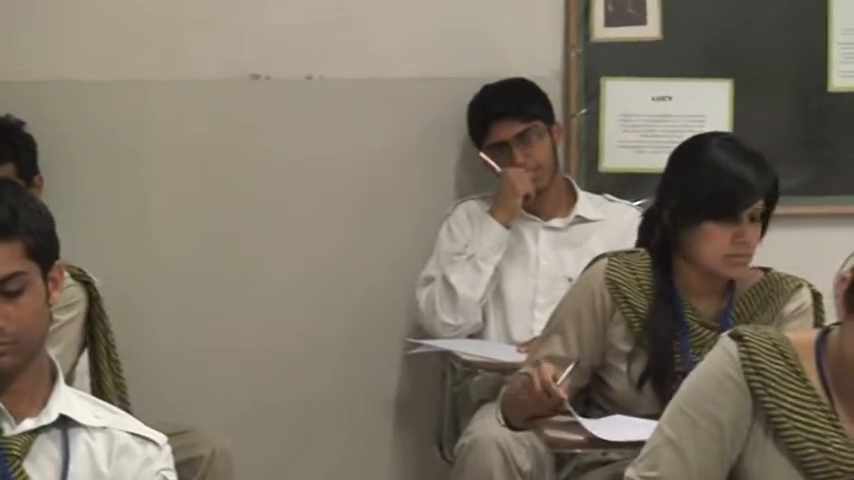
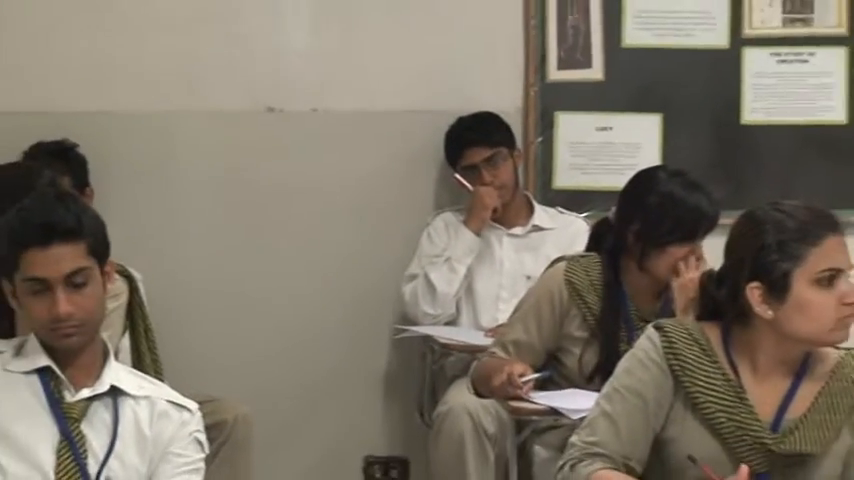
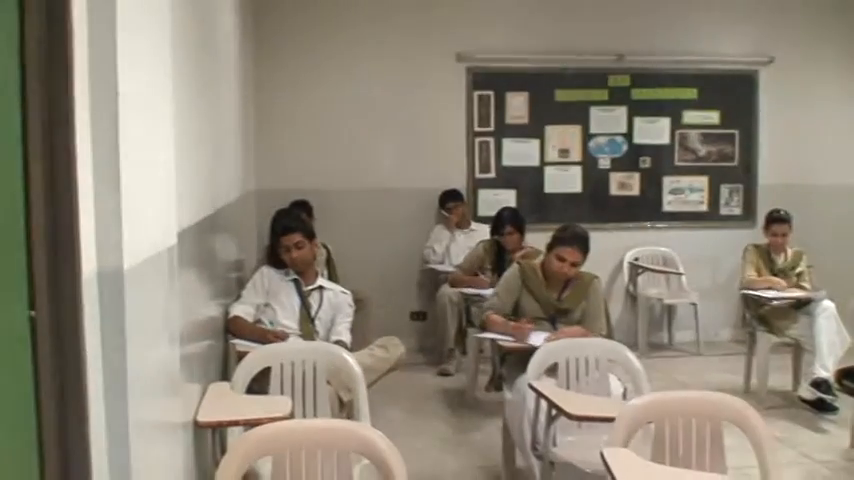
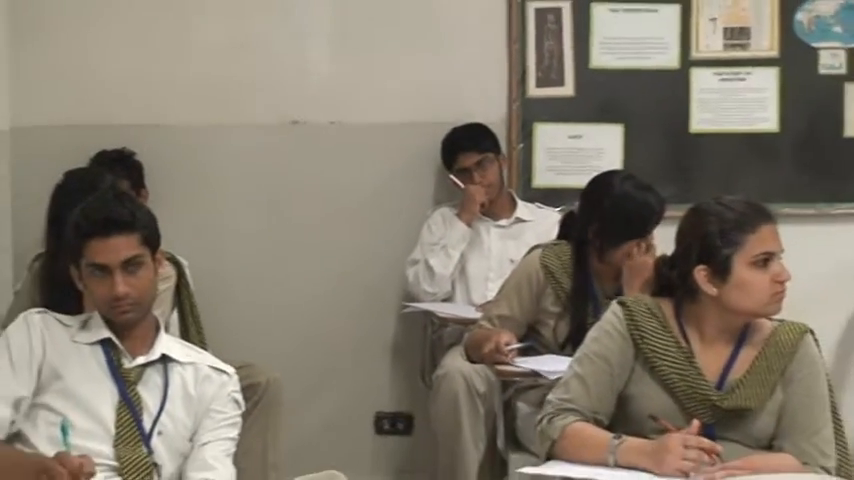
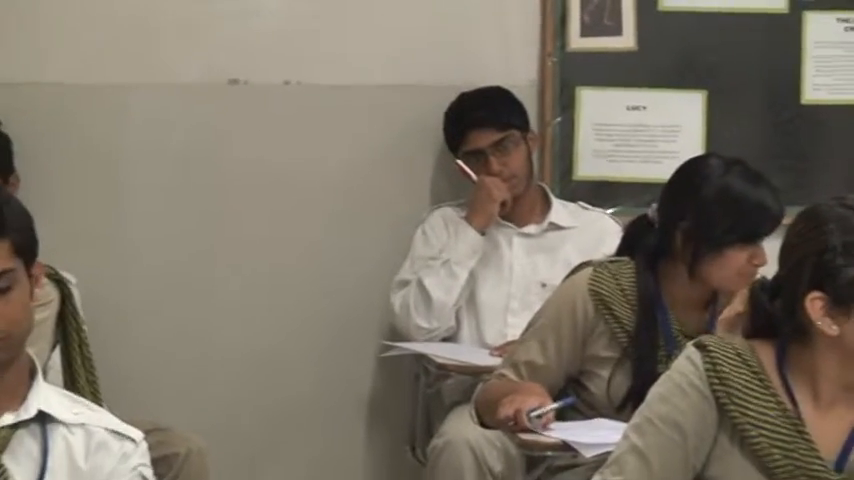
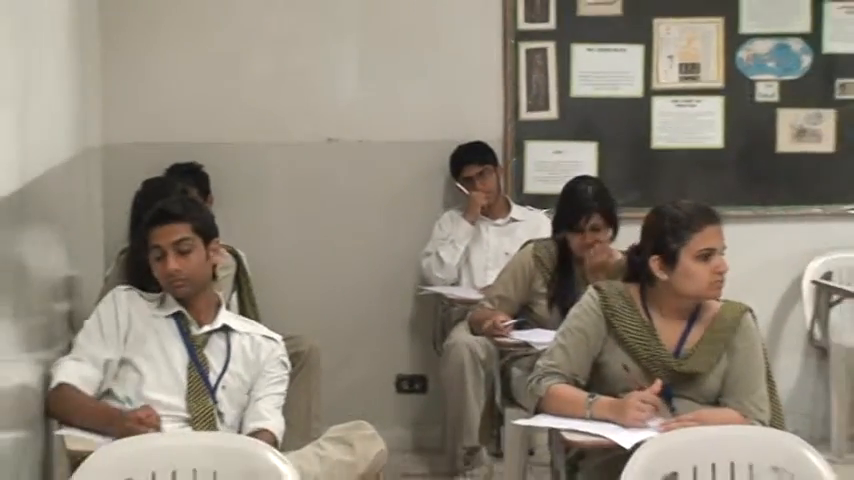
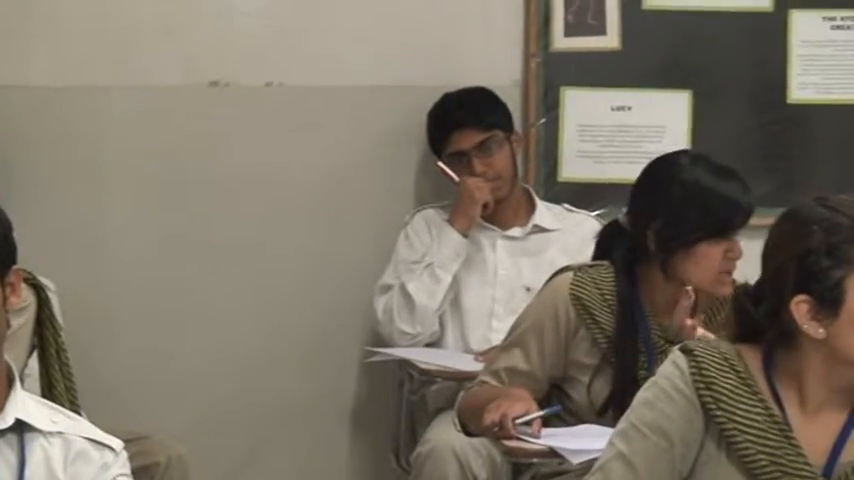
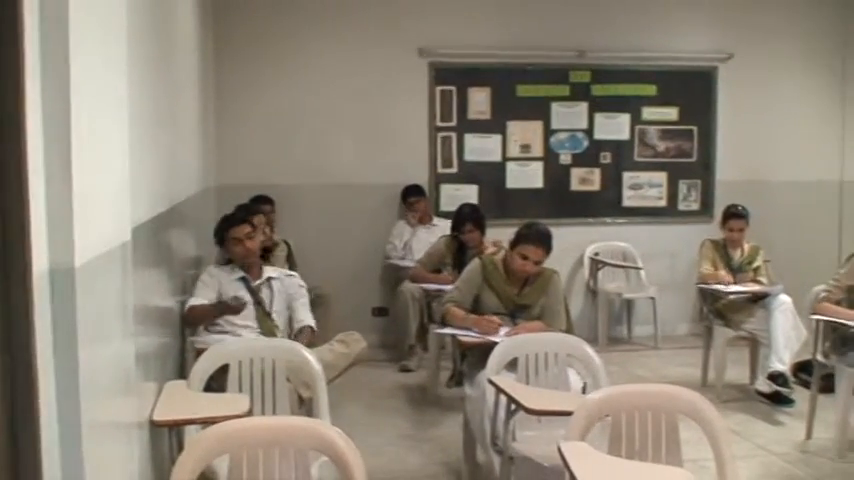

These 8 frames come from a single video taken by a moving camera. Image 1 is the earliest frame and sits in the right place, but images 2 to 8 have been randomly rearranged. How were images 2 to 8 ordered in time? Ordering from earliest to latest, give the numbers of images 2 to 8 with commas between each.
7, 5, 2, 4, 6, 3, 8
